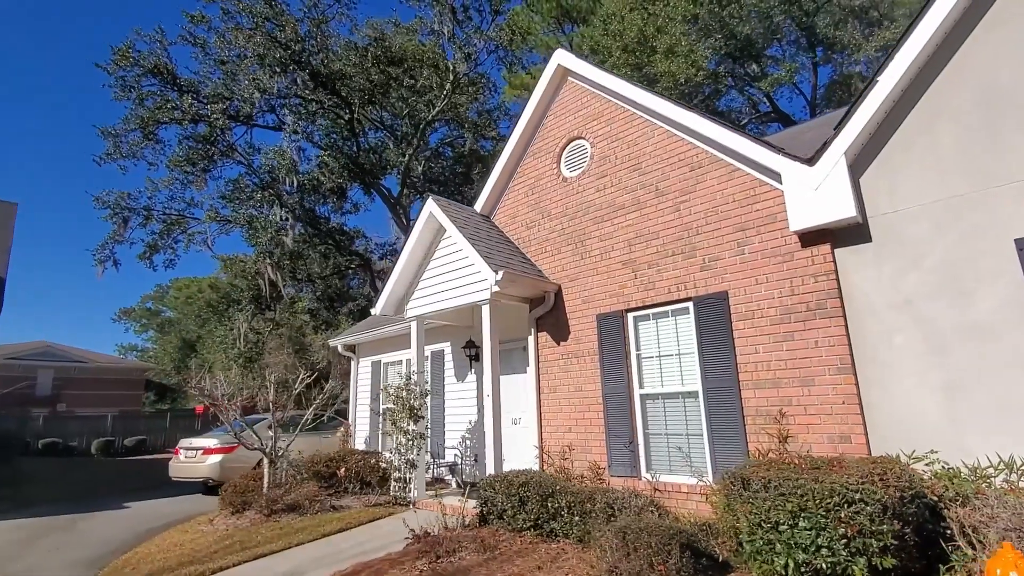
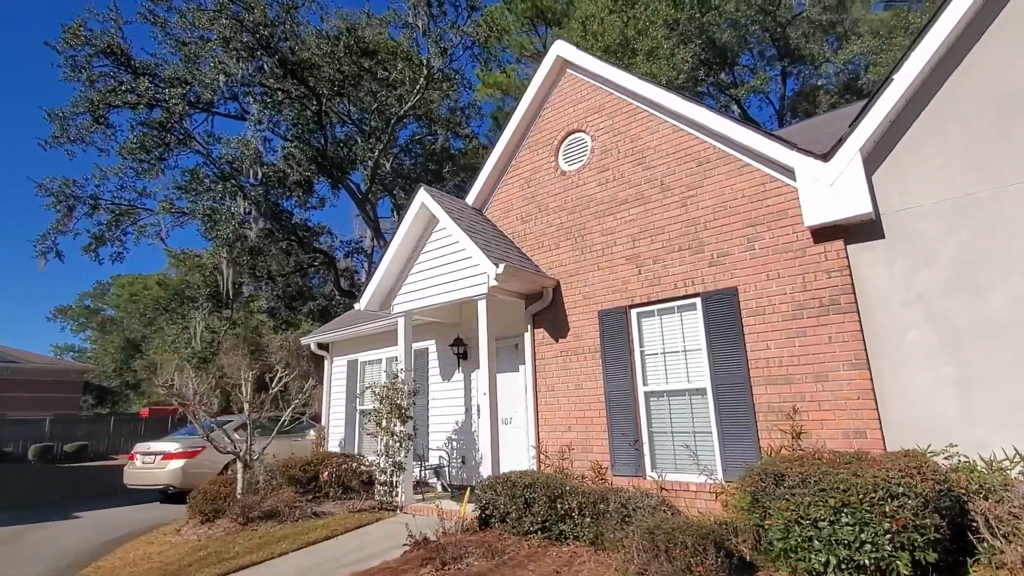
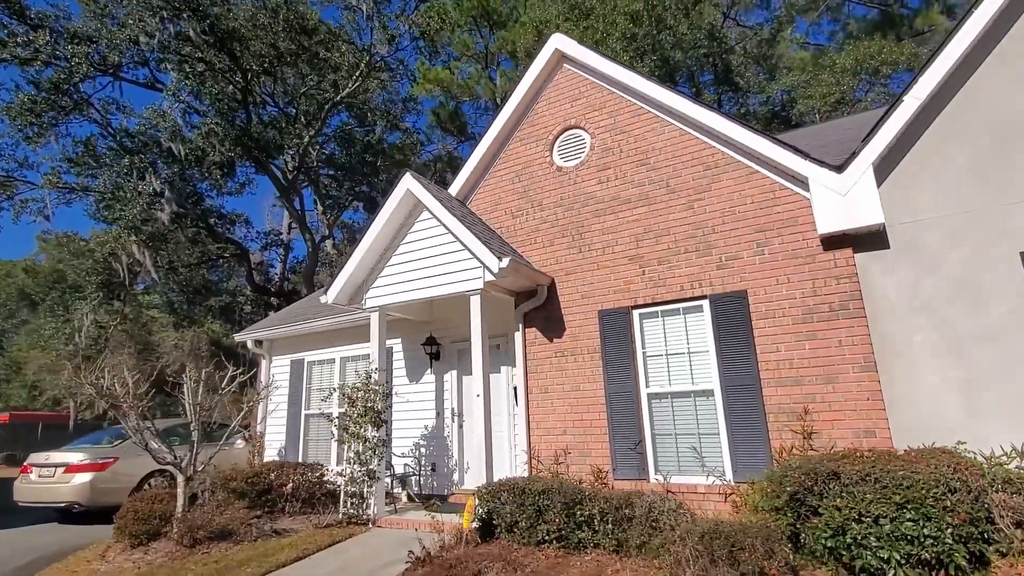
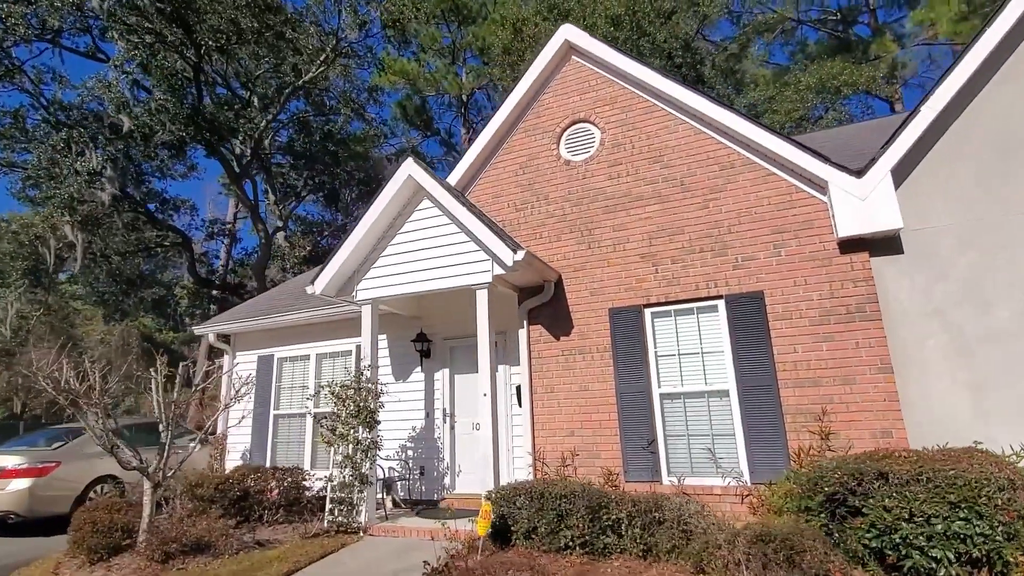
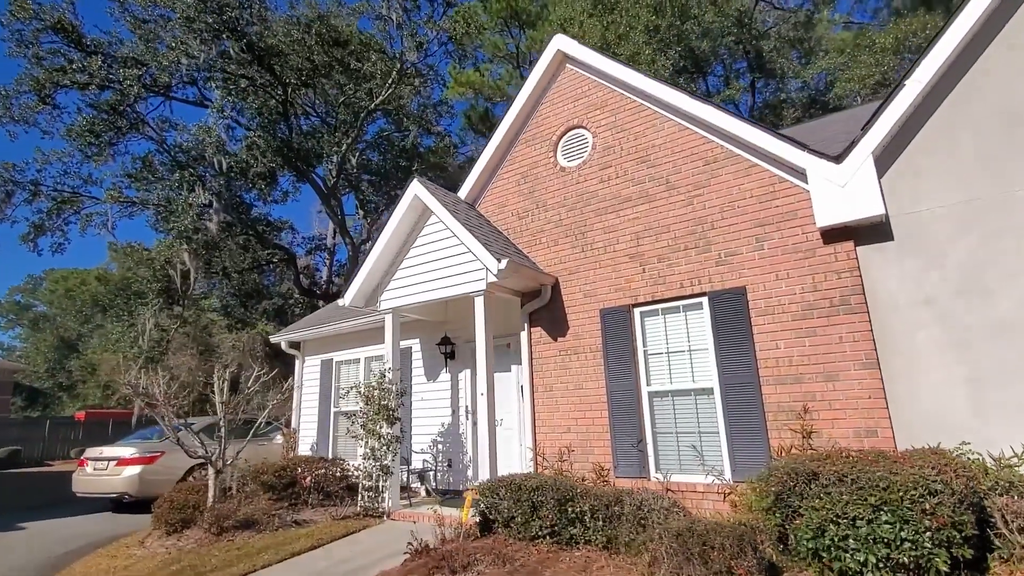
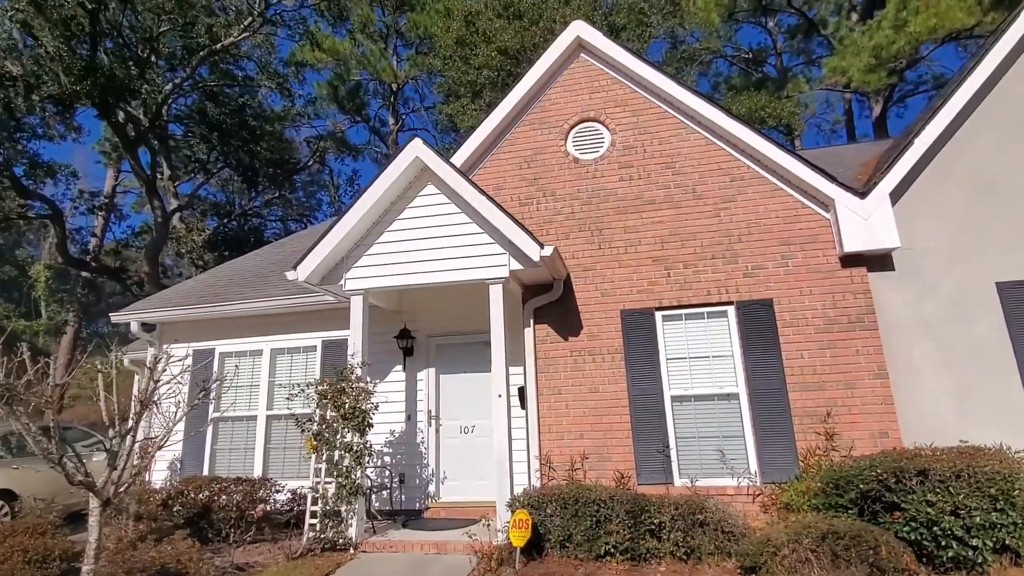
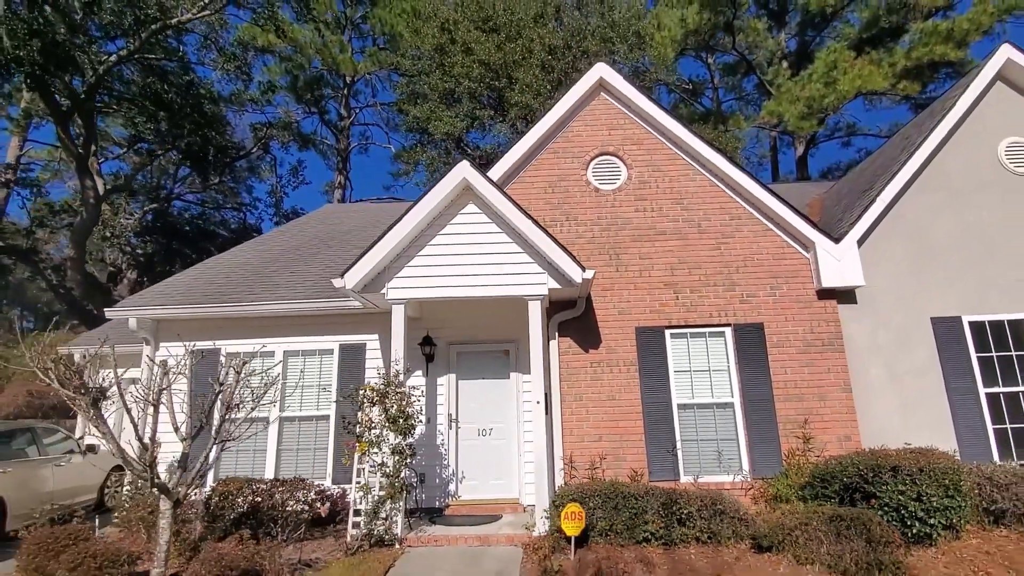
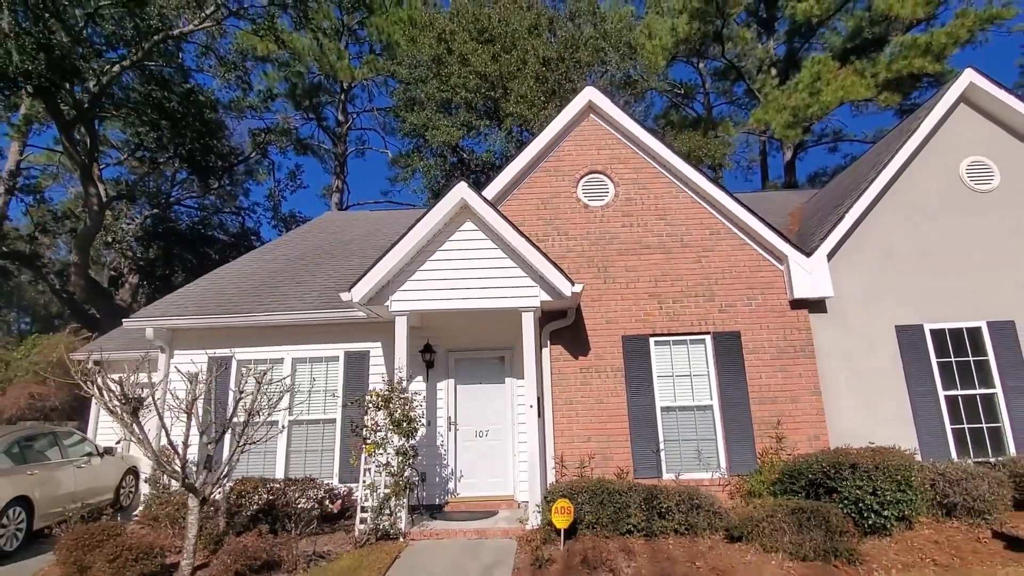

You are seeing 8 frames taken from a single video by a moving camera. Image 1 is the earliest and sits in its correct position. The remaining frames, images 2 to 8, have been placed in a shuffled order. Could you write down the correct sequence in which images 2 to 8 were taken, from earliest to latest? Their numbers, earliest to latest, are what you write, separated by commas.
2, 5, 3, 4, 6, 7, 8
